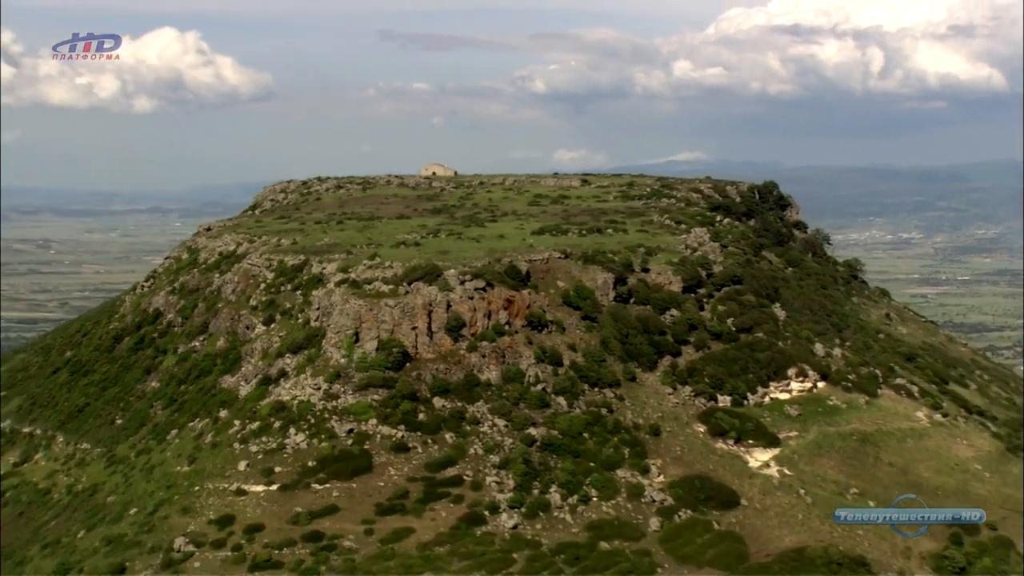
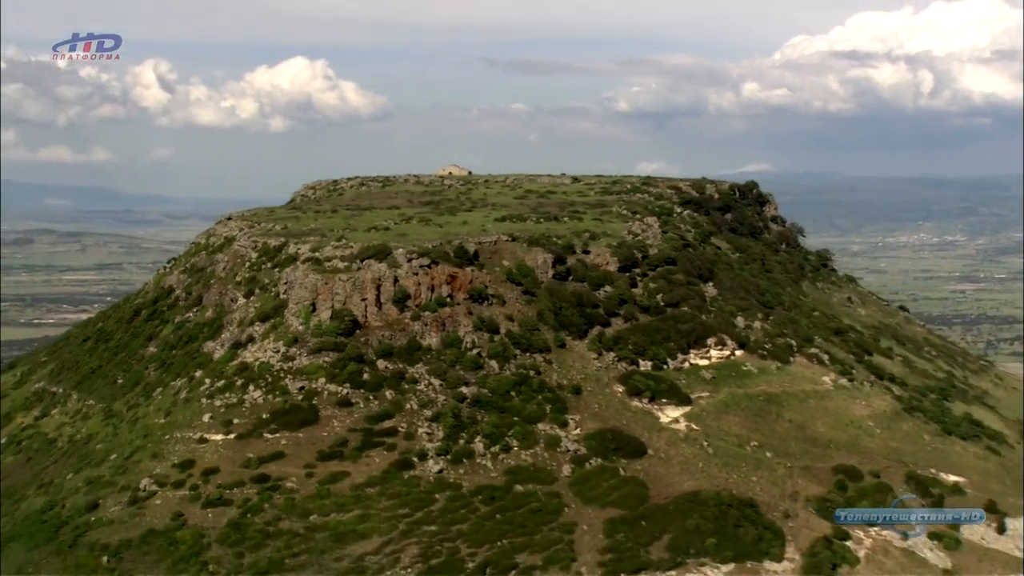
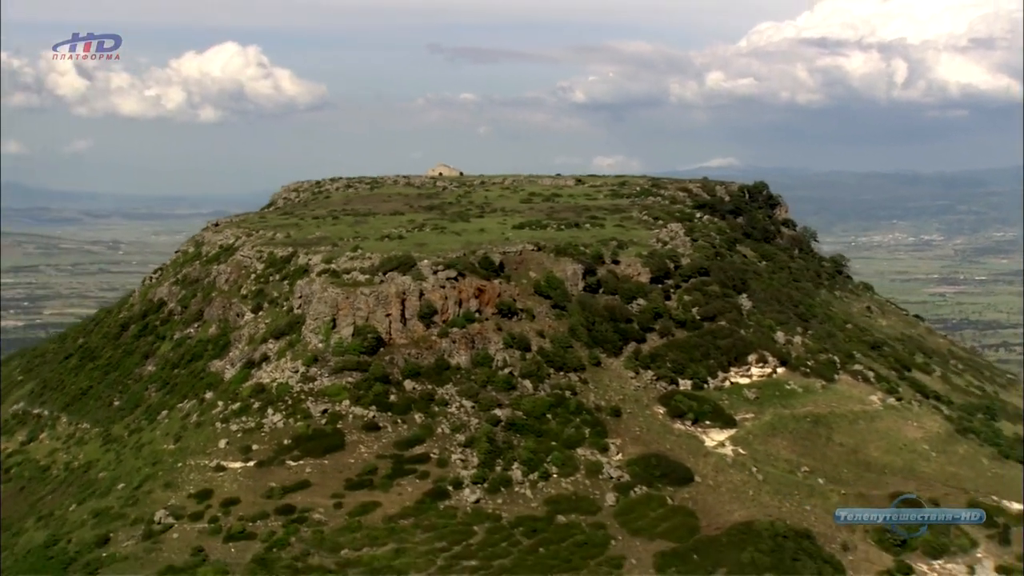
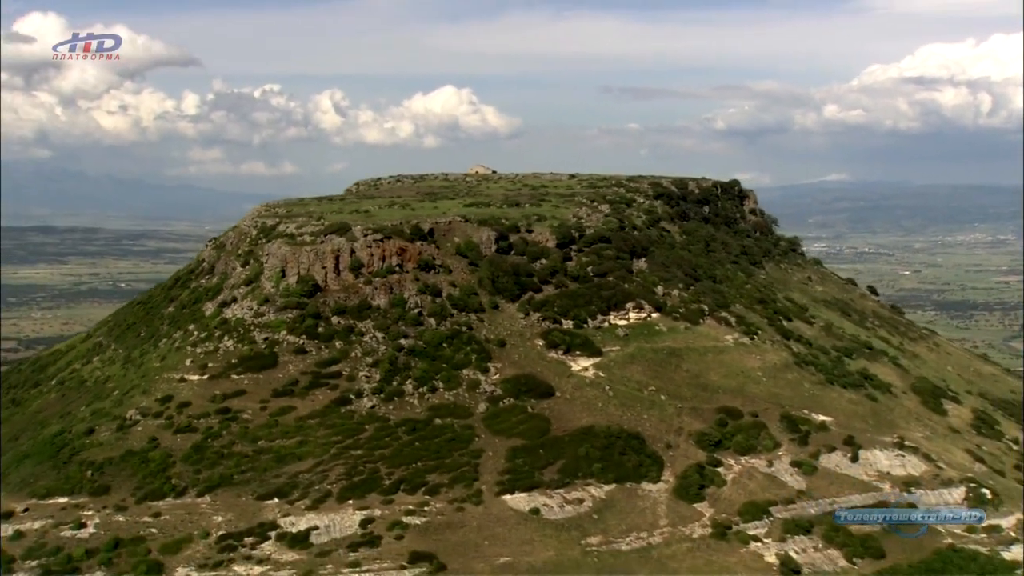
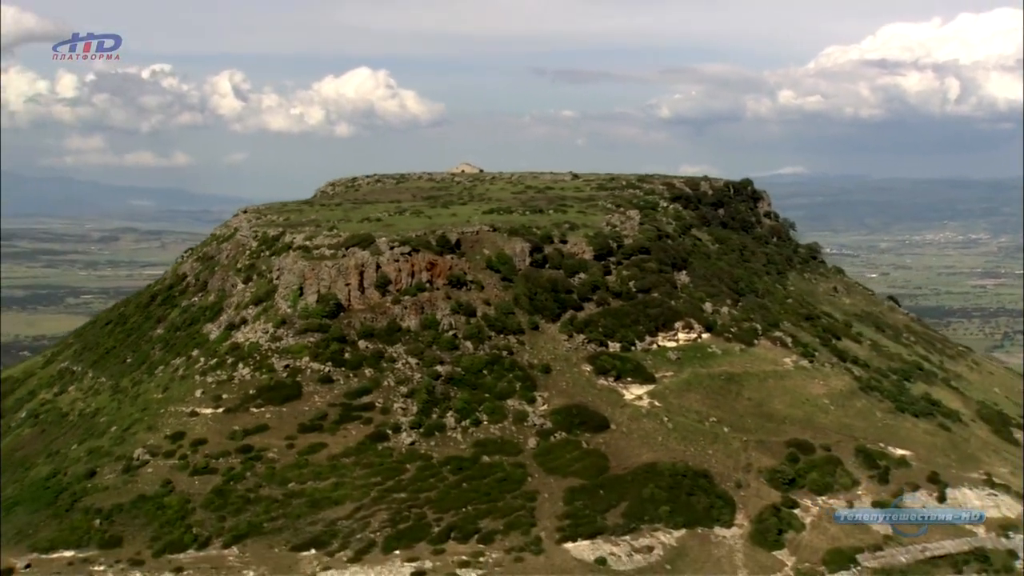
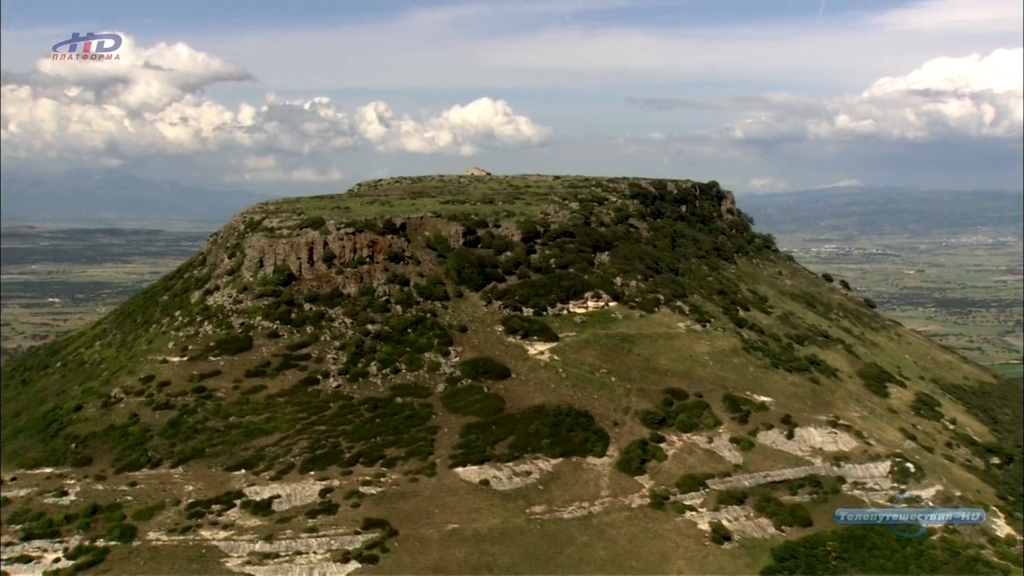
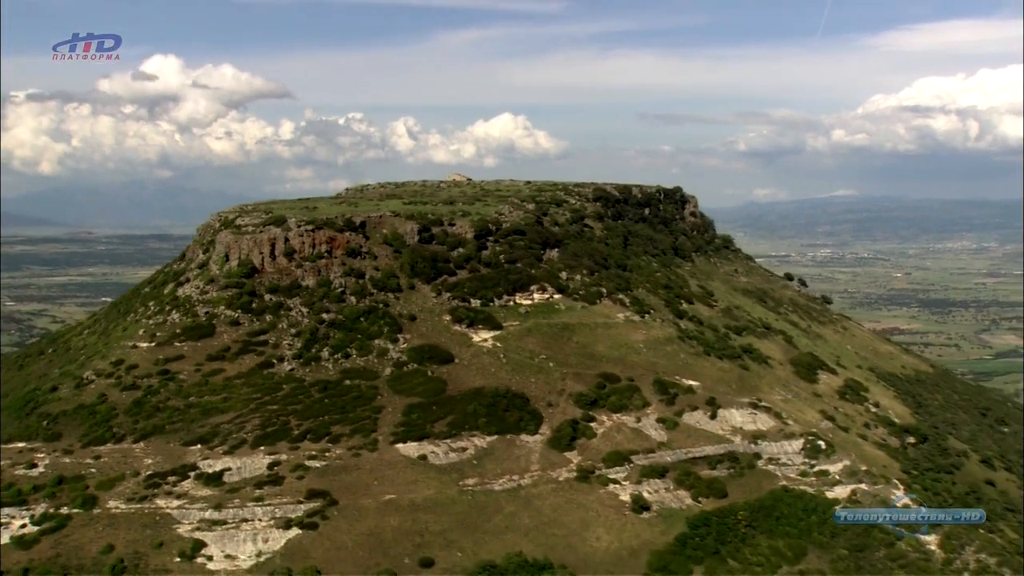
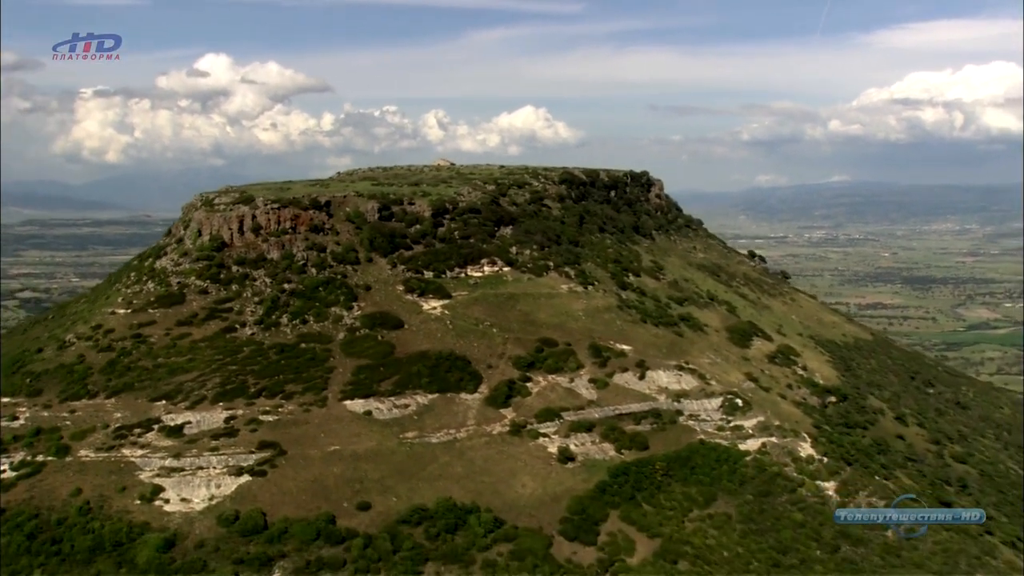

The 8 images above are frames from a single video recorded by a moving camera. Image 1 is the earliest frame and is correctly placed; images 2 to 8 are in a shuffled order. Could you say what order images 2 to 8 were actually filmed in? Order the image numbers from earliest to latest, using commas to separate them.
3, 2, 5, 4, 6, 7, 8
